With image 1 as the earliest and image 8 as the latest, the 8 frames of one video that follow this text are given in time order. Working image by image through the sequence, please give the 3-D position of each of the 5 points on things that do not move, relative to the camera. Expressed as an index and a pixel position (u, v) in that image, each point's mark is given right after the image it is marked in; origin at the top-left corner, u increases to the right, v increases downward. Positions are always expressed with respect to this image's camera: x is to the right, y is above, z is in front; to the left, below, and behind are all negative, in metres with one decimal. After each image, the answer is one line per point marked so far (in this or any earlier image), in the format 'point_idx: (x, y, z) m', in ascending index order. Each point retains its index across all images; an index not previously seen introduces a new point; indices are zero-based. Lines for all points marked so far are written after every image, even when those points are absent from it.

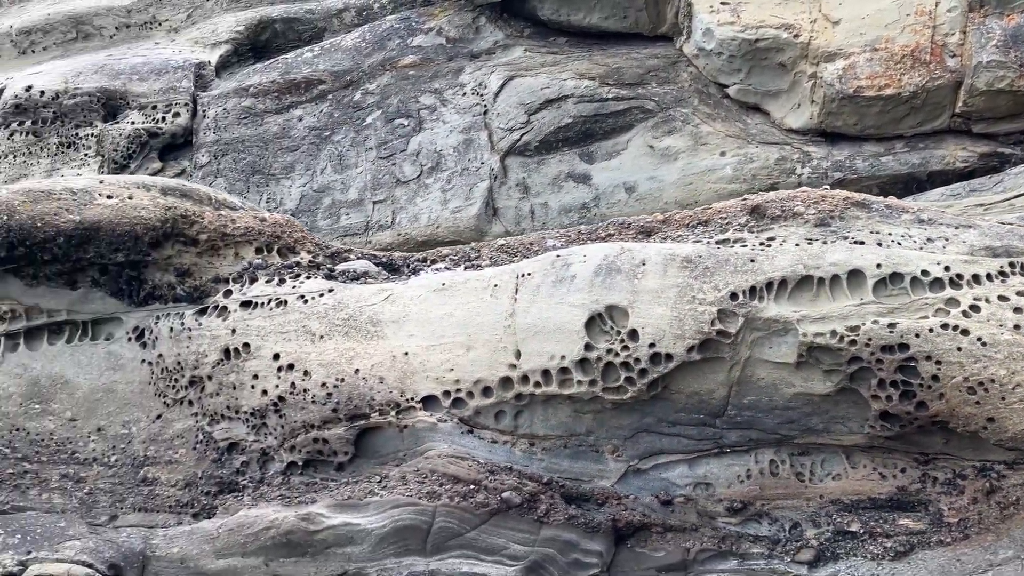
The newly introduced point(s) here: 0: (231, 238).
0: (-1.2, +0.2, +4.0) m
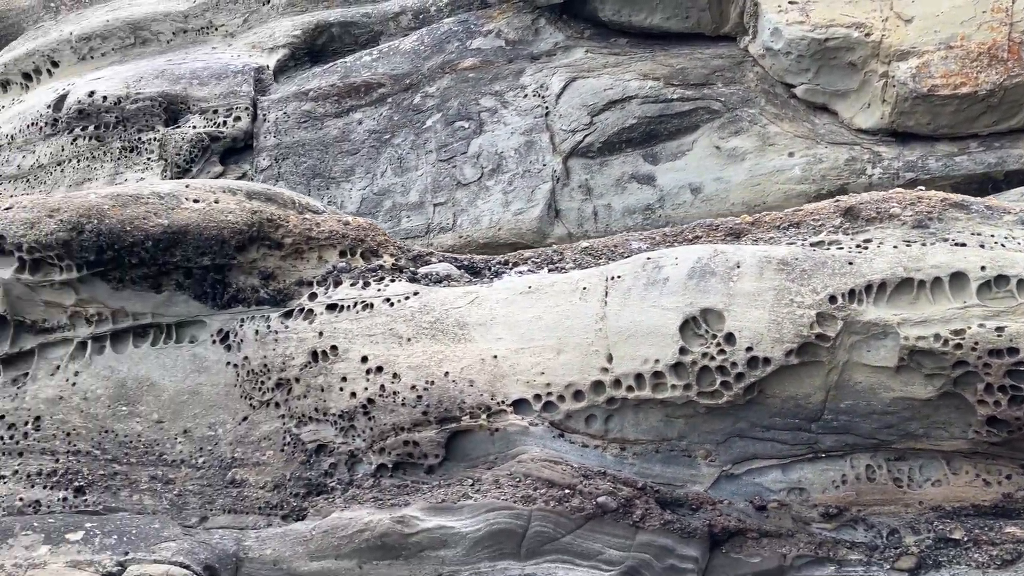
0: (-0.8, +0.2, +4.0) m
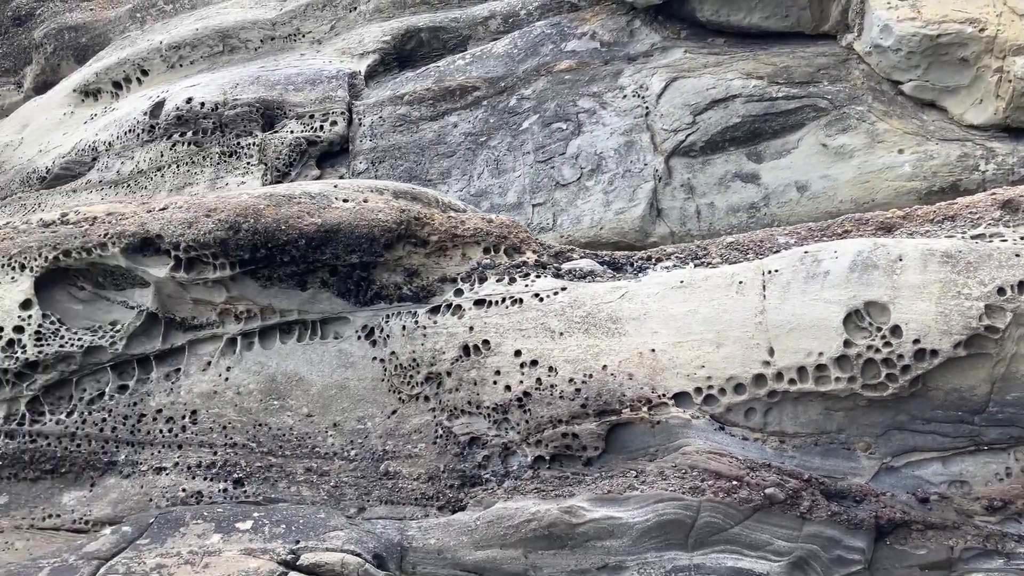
0: (-0.2, +0.2, +4.1) m
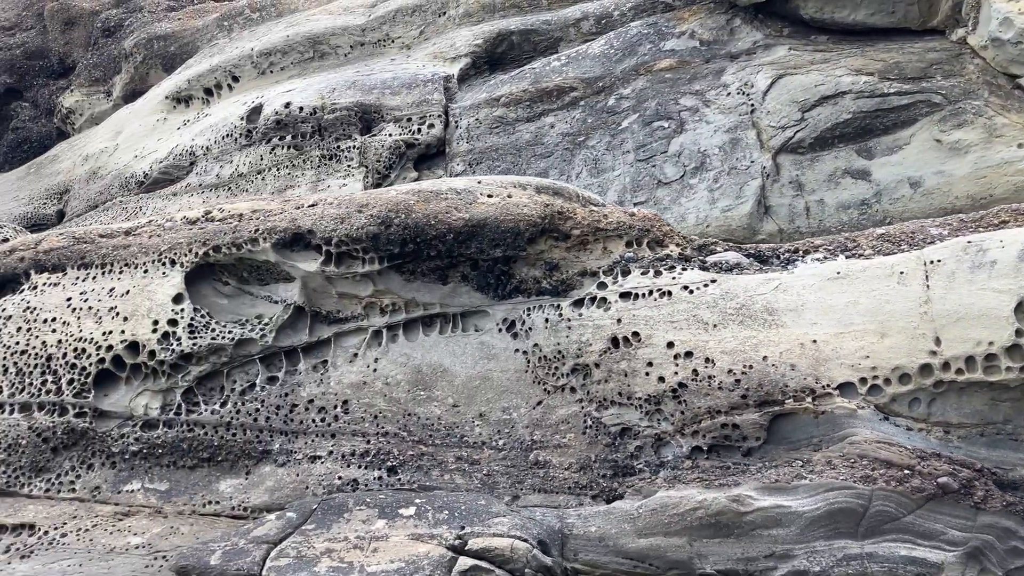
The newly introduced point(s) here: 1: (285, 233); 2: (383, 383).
0: (+0.4, +0.2, +4.1) m
1: (-1.0, +0.2, +4.2) m
2: (-0.6, -0.4, +4.2) m
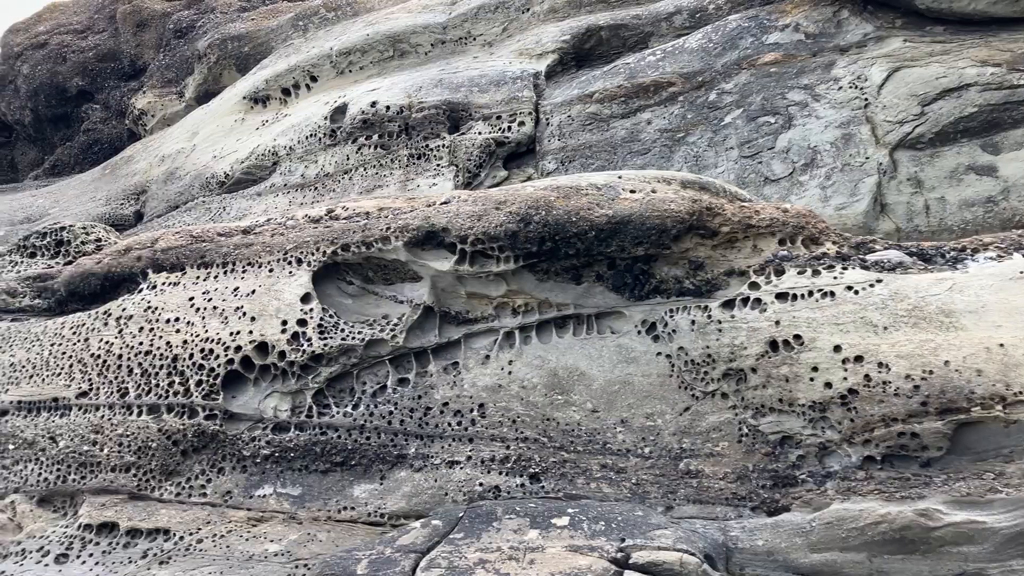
0: (+1.0, +0.2, +3.9) m
1: (-0.4, +0.3, +4.1) m
2: (0.0, -0.4, +4.0) m
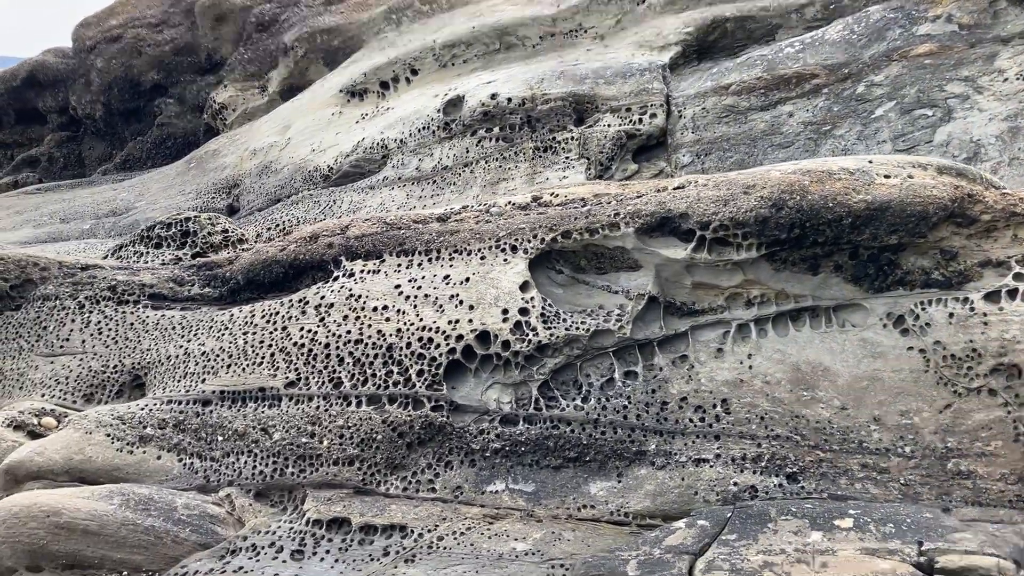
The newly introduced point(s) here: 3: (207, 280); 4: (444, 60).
0: (+2.0, +0.3, +3.7) m
1: (+0.6, +0.3, +3.9) m
2: (+1.0, -0.4, +3.9) m
3: (-1.7, 0.0, +5.2) m
4: (-0.6, +2.3, +9.5) m
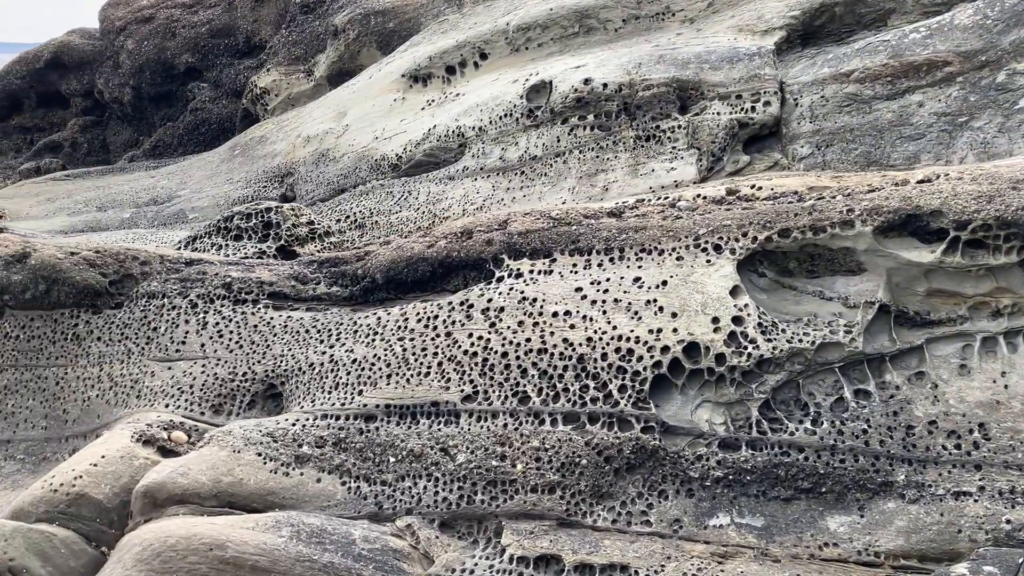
0: (+2.8, +0.2, +3.3) m
1: (+1.4, +0.3, +3.5) m
2: (+1.8, -0.4, +3.4) m
3: (-0.9, +0.1, +4.7) m
4: (+0.2, +2.4, +9.0) m
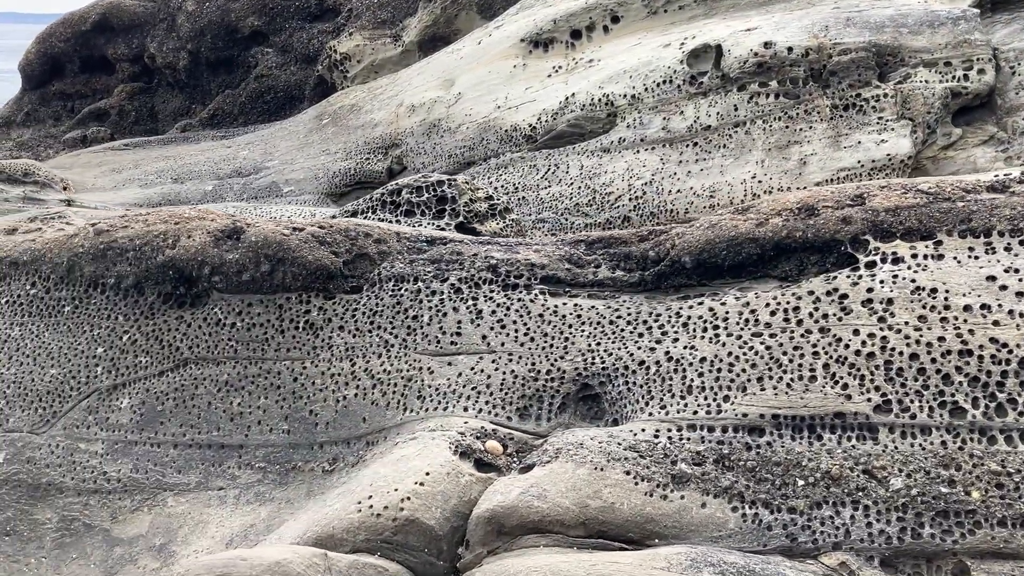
0: (+4.2, +0.2, +2.7) m
1: (+2.8, +0.3, +2.9) m
2: (+3.2, -0.4, +2.8) m
3: (+0.5, +0.1, +4.1) m
4: (+1.4, +2.5, +8.3) m
